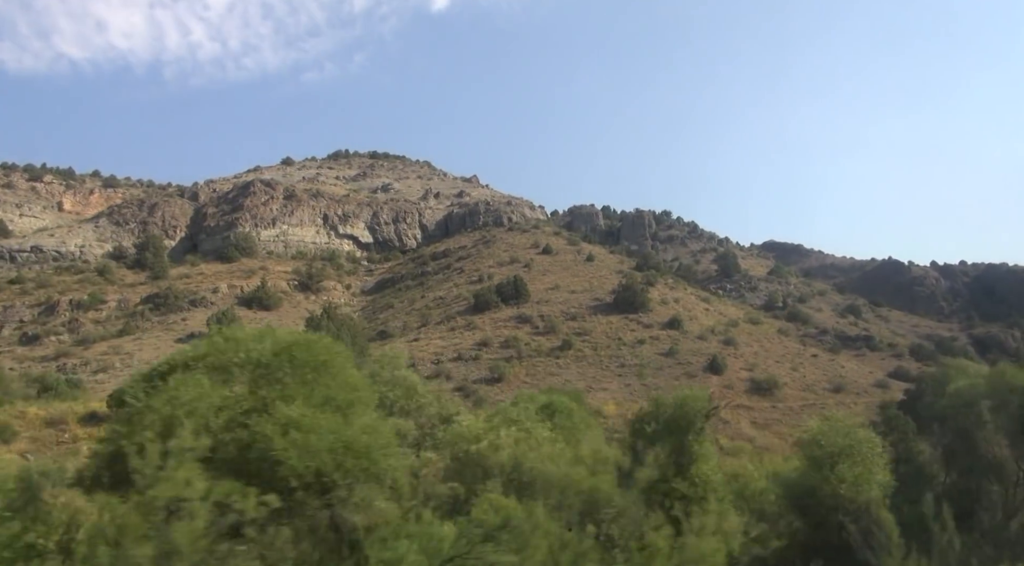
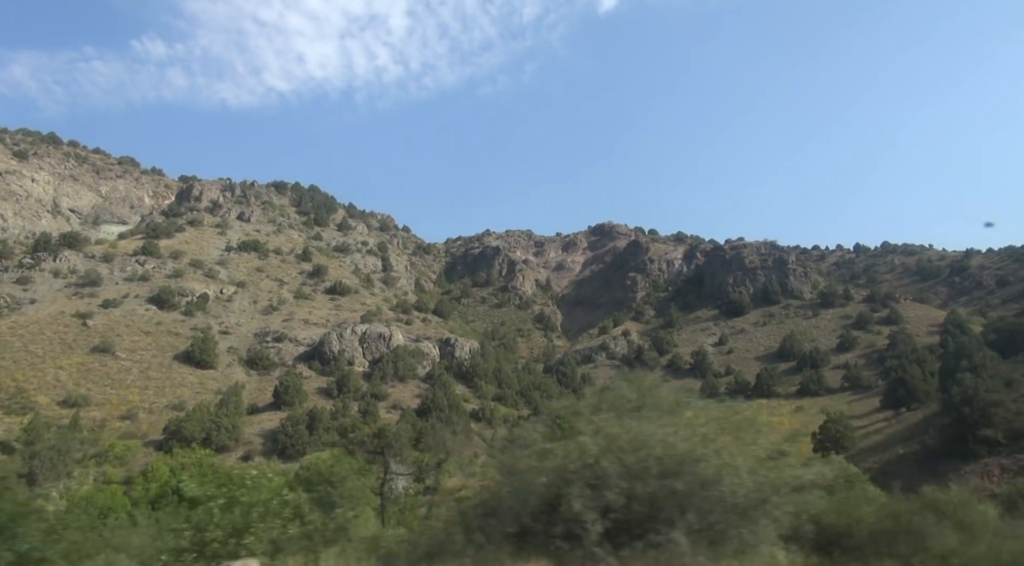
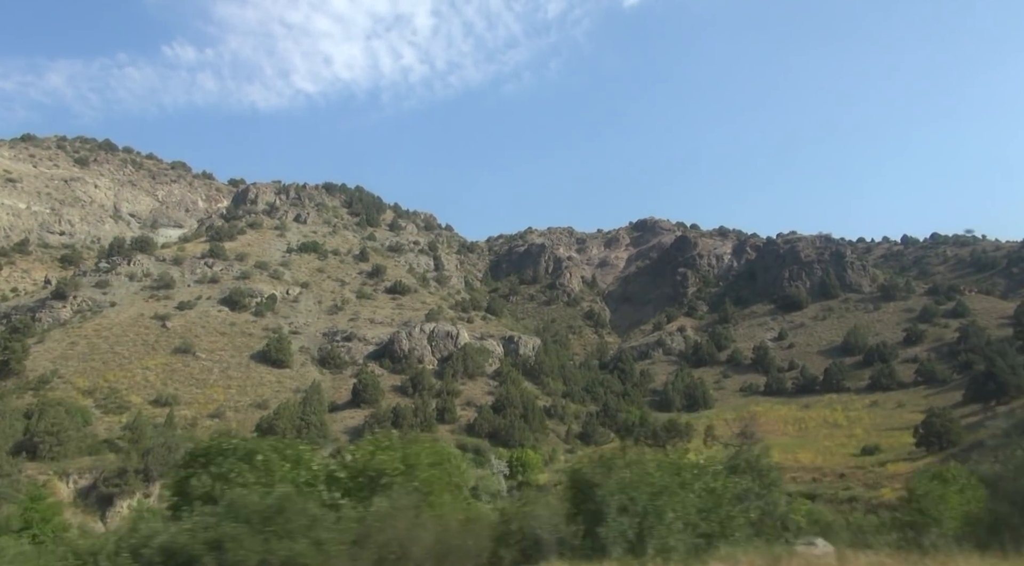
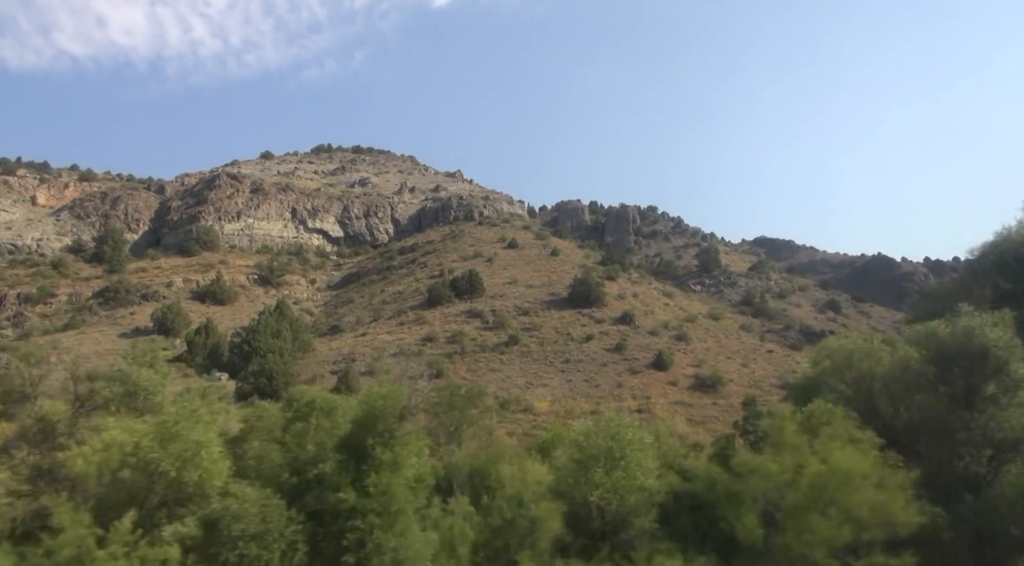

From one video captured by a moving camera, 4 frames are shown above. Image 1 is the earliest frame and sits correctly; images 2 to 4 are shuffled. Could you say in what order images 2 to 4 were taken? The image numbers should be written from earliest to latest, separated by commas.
4, 3, 2
